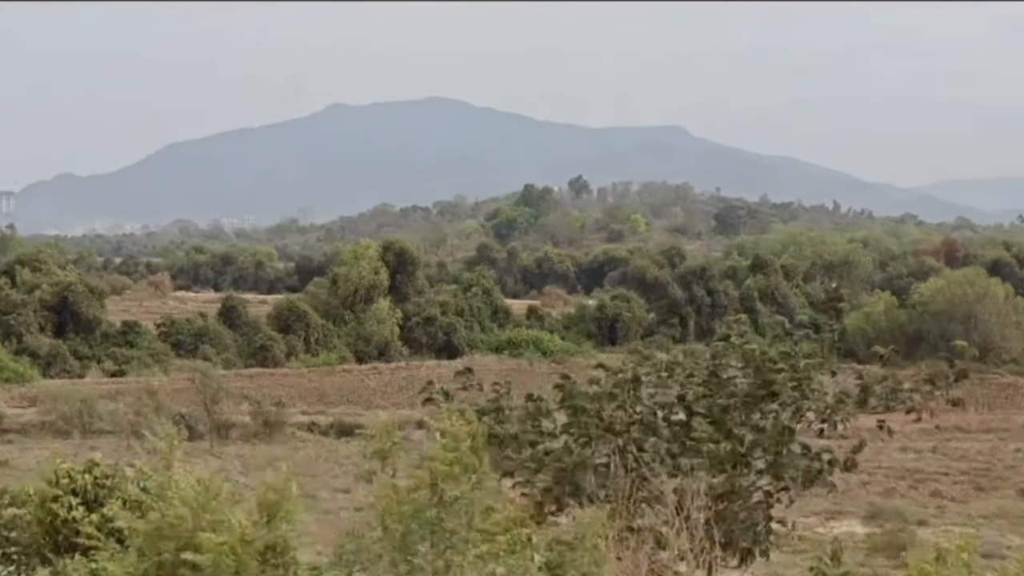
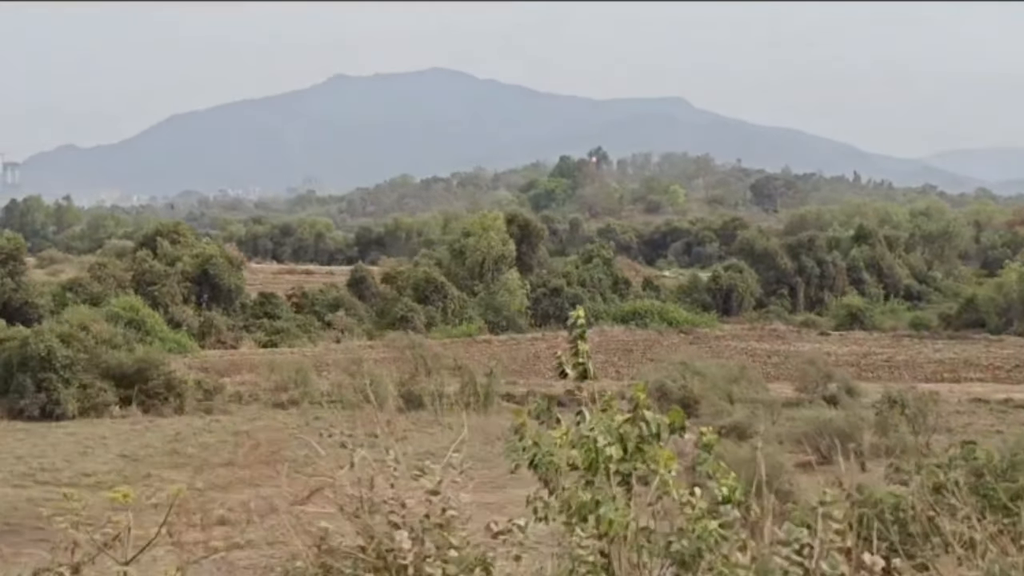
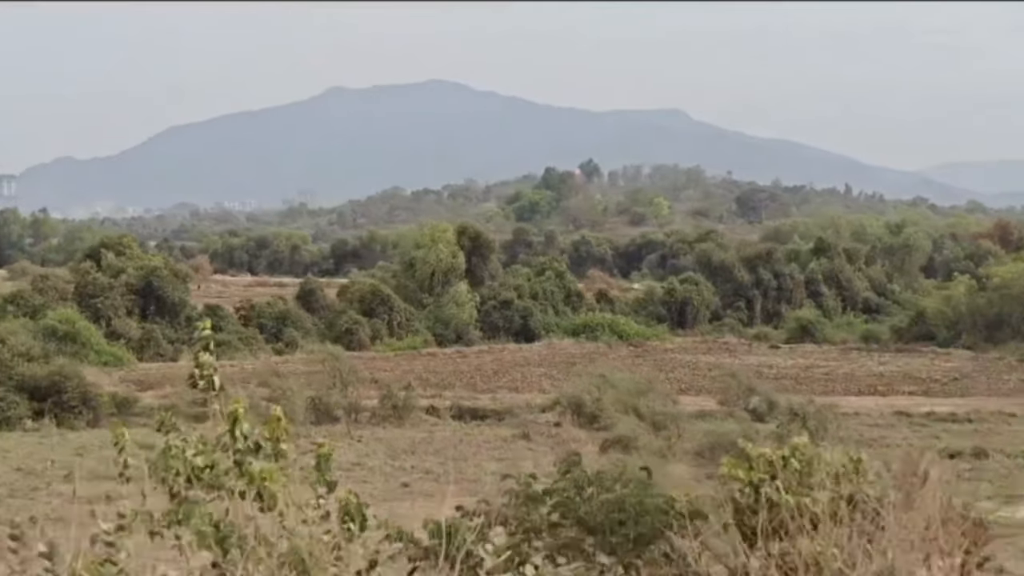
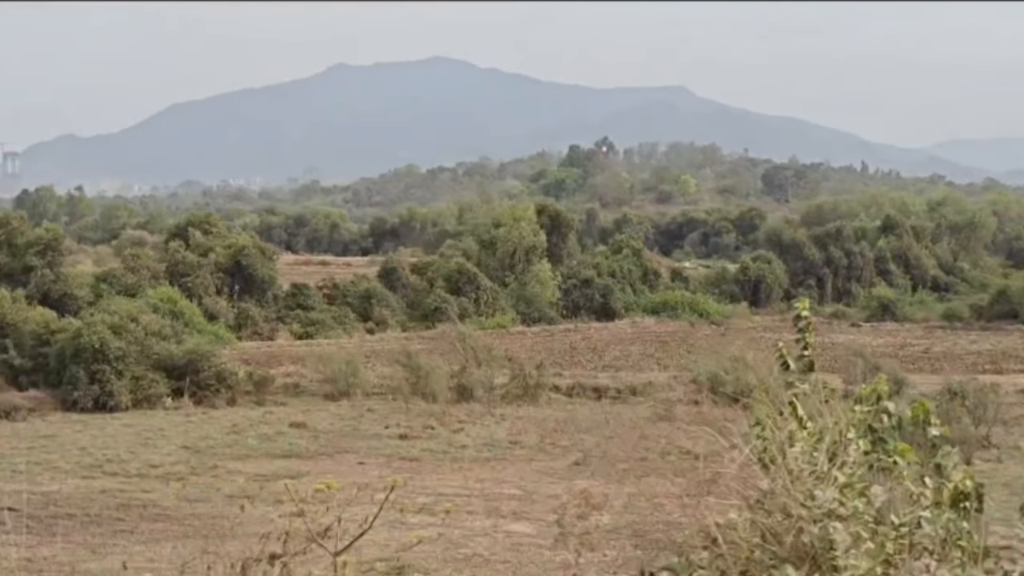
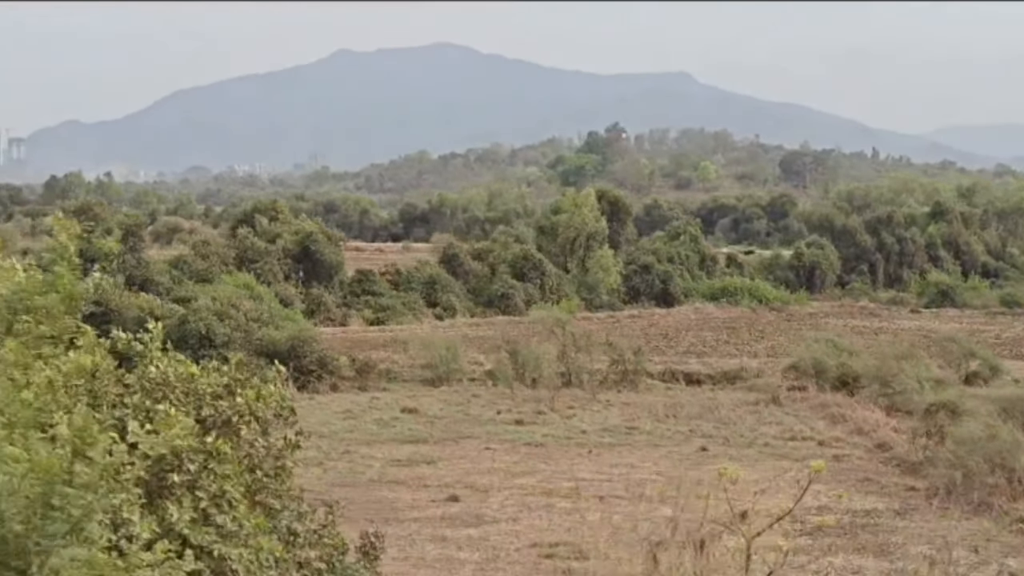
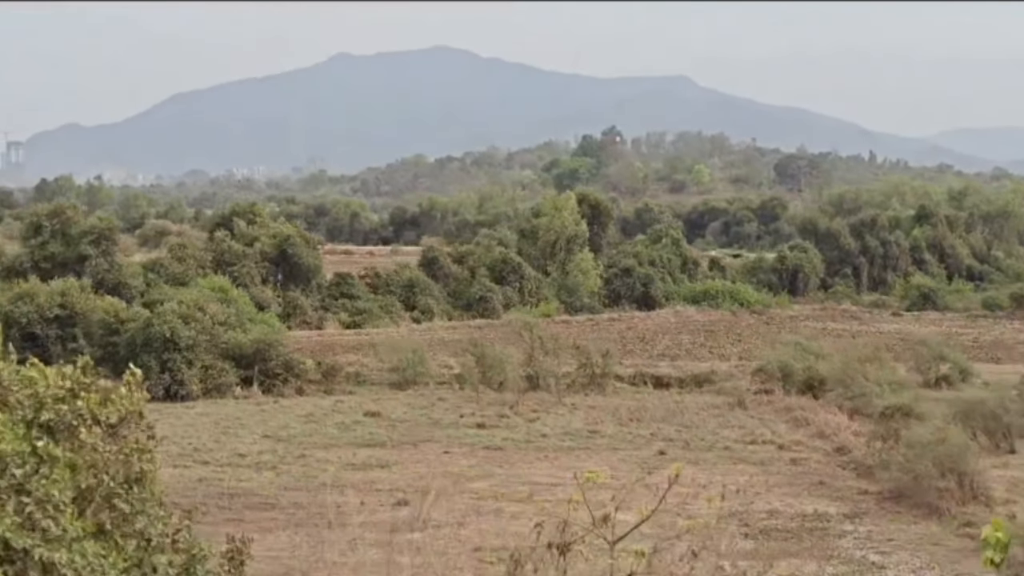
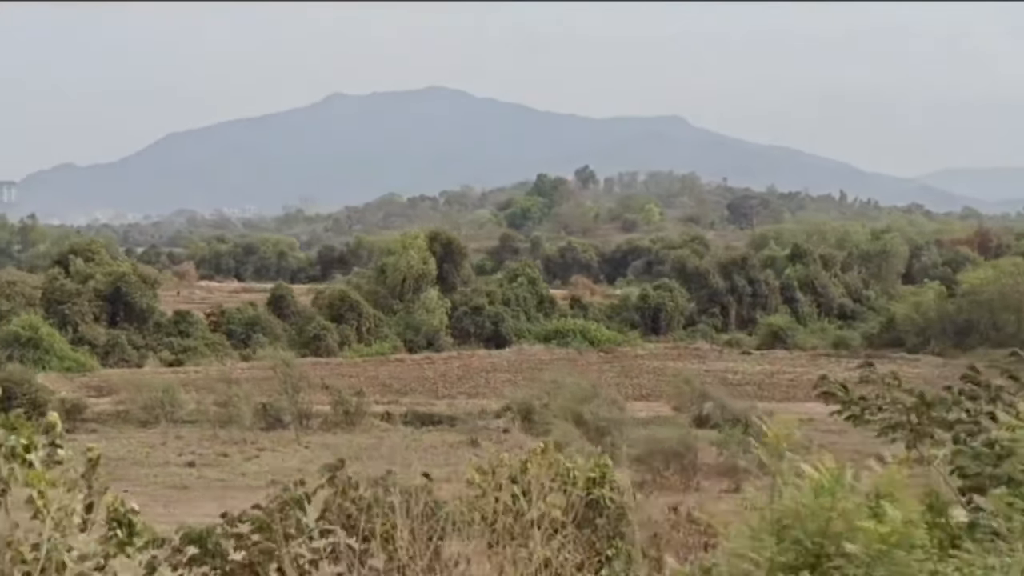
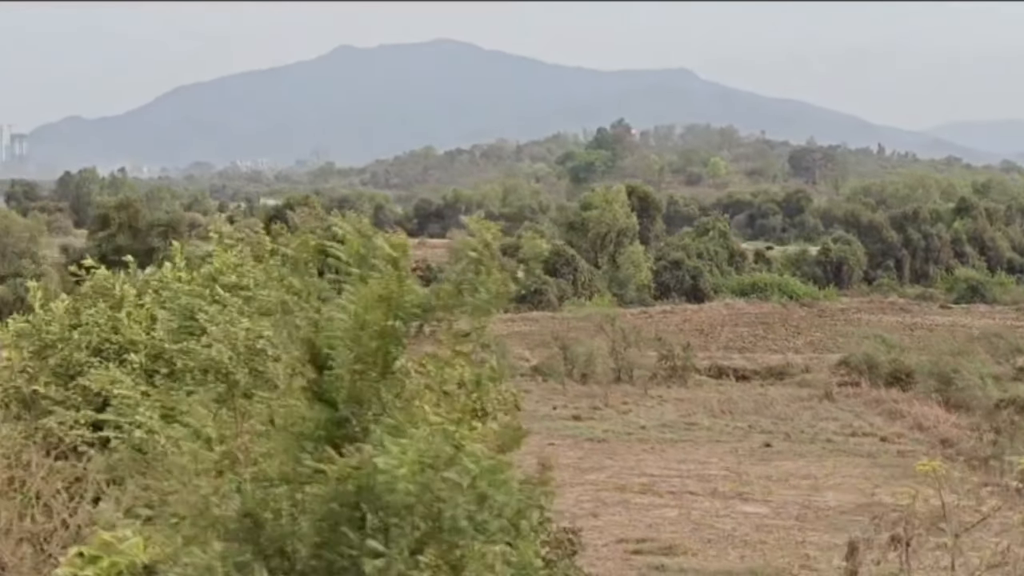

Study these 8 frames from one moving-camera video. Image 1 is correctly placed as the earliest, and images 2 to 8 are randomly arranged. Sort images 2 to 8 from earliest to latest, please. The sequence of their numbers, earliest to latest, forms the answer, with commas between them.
7, 3, 2, 4, 6, 5, 8
